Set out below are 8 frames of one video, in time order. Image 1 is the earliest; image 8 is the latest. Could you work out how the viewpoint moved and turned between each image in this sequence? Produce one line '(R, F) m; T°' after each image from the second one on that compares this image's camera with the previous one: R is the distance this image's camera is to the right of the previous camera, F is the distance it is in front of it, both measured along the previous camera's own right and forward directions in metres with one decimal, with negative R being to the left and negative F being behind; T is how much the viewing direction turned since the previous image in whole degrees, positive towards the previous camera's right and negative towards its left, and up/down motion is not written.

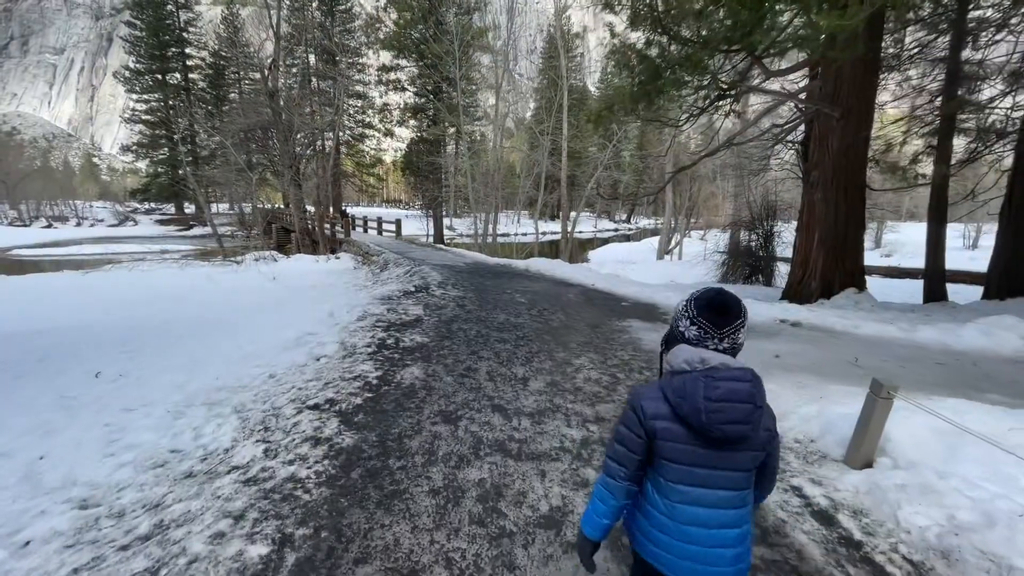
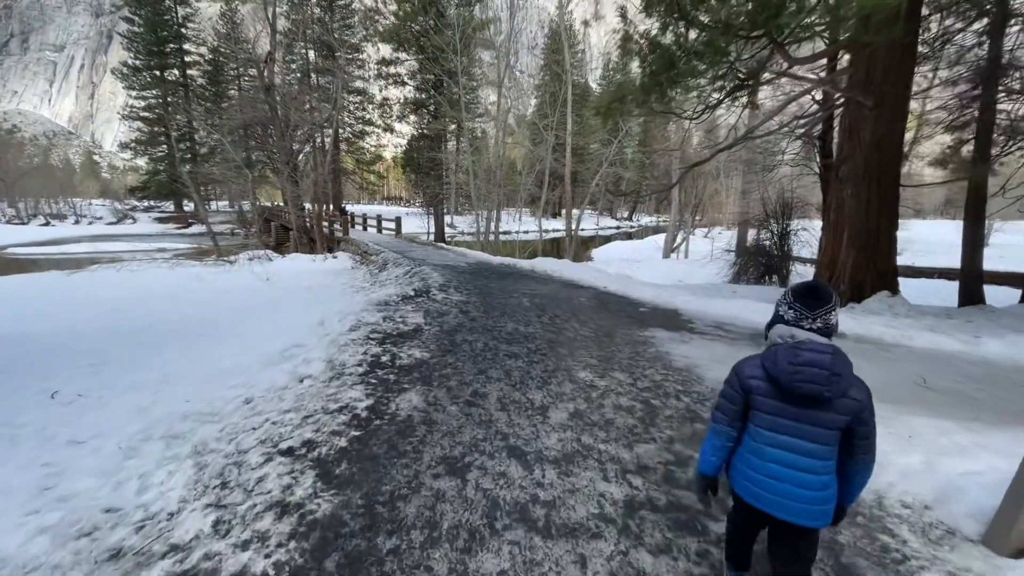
(-0.1, +0.4) m; 0°
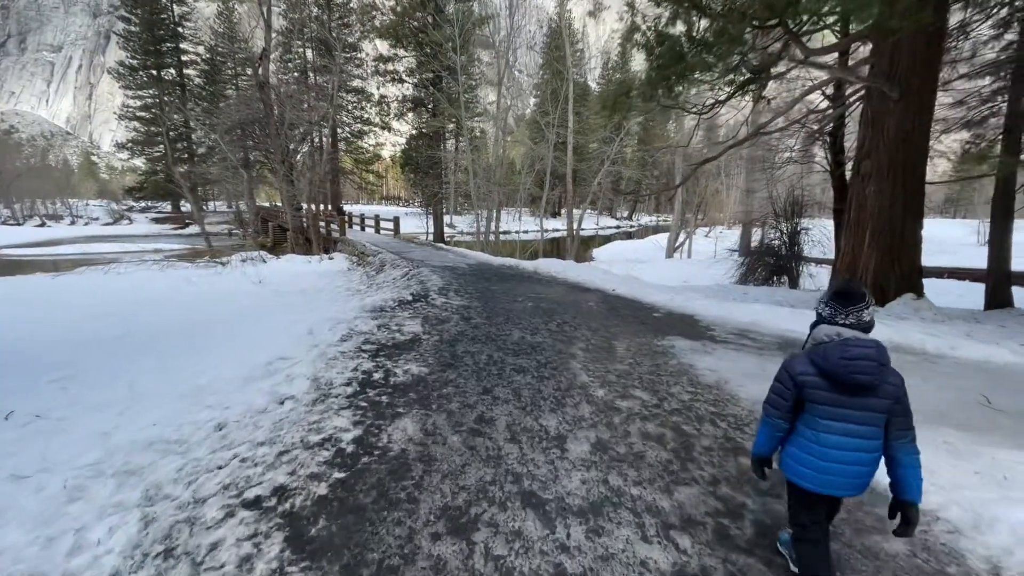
(-0.1, +0.3) m; 0°
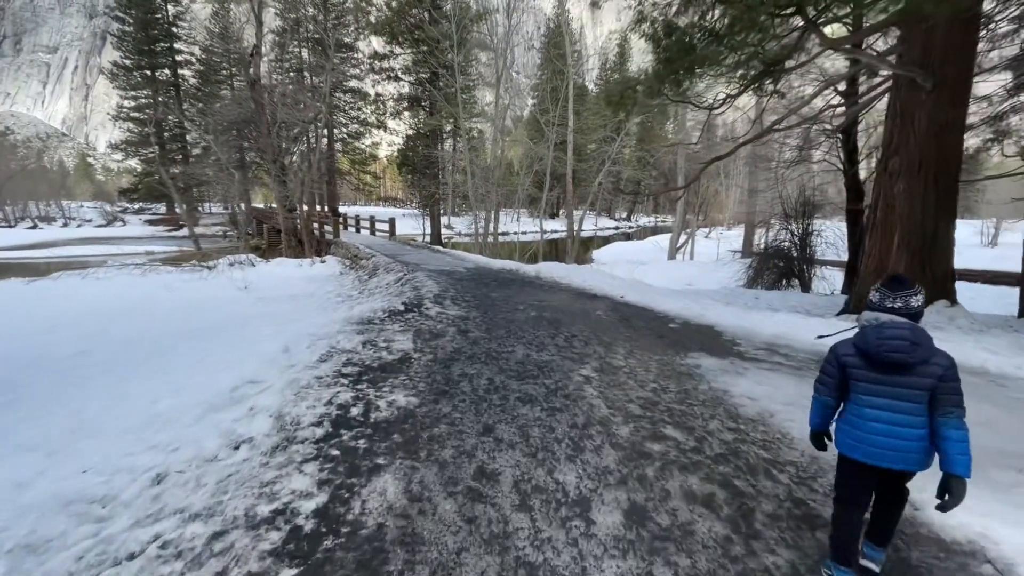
(0.0, +0.4) m; 0°
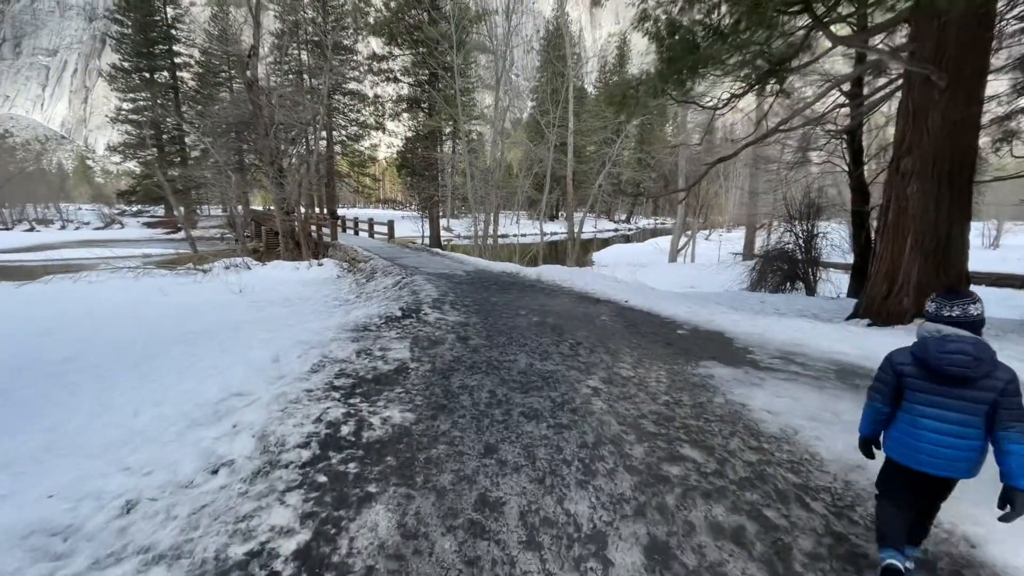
(0.0, +0.2) m; 0°
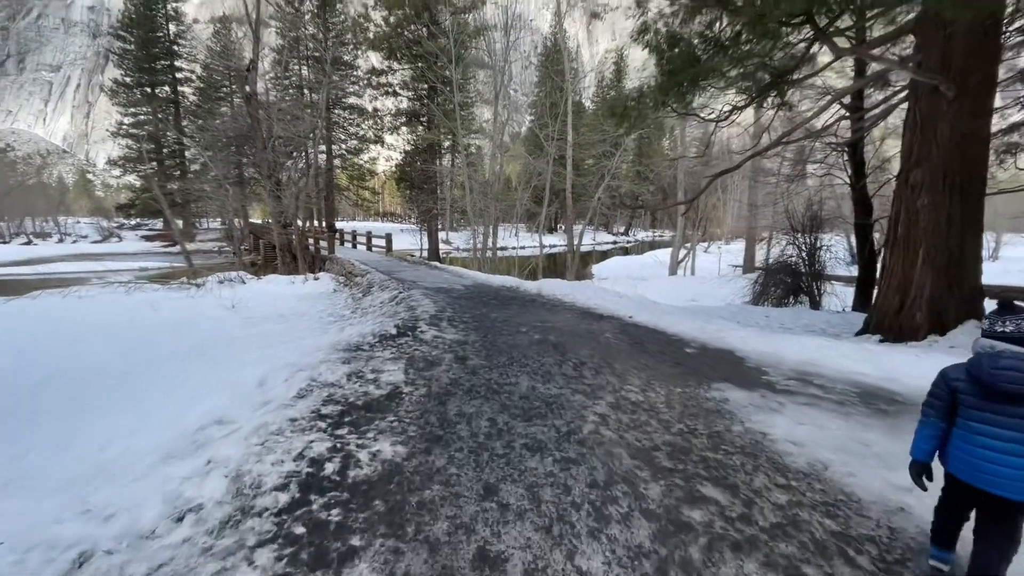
(0.0, +0.2) m; 0°
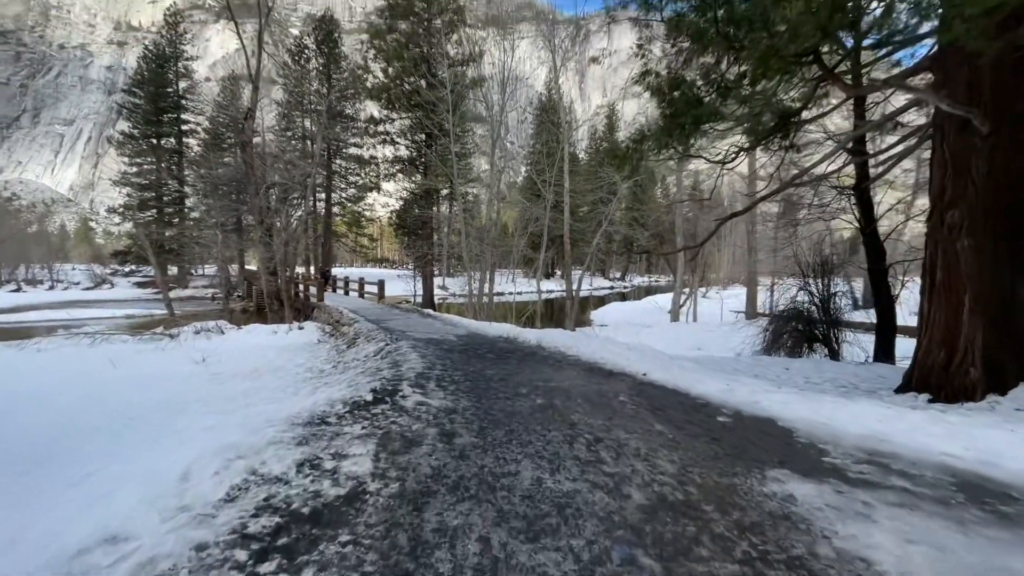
(0.0, +0.5) m; 0°
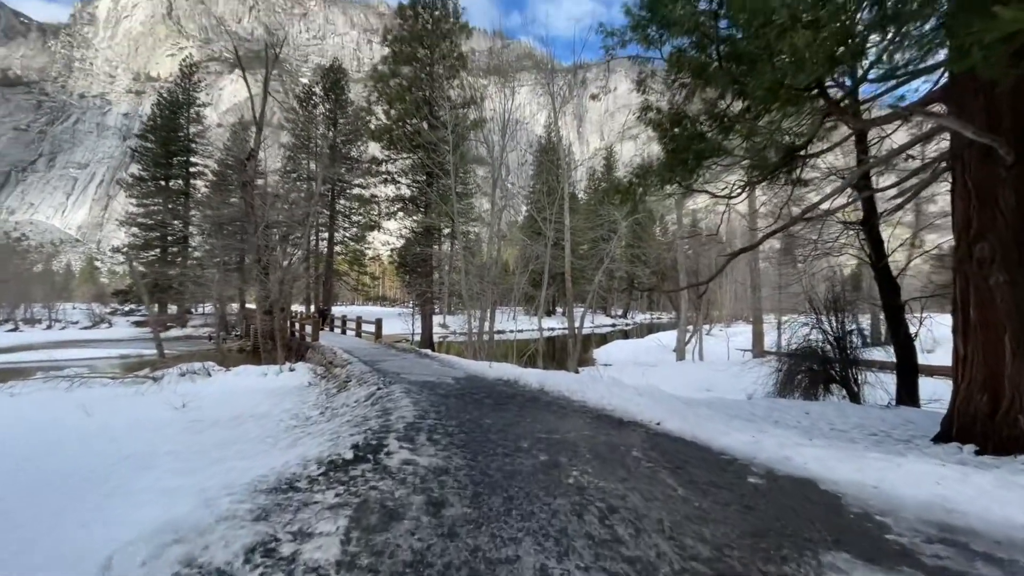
(0.0, +0.3) m; 0°
